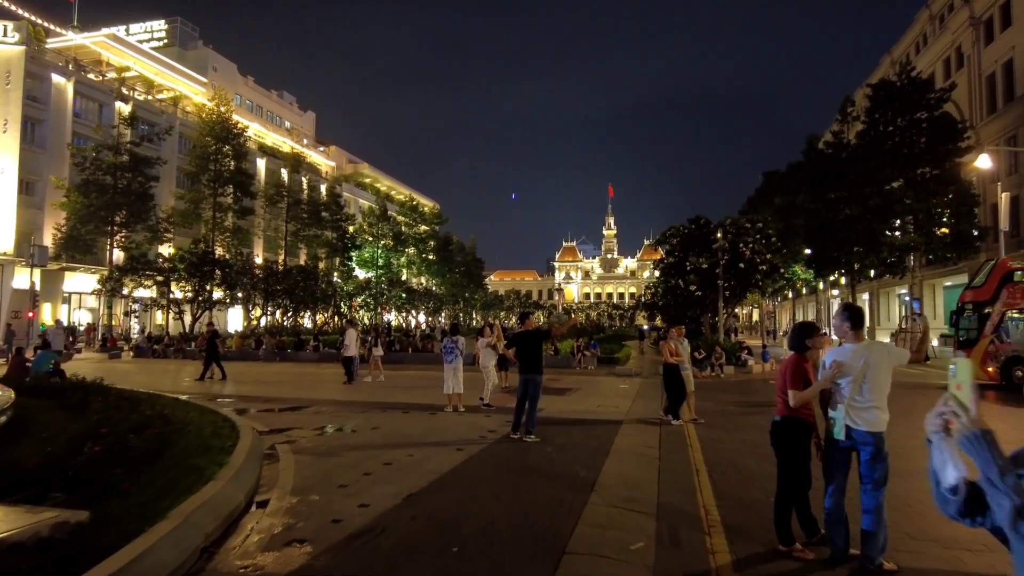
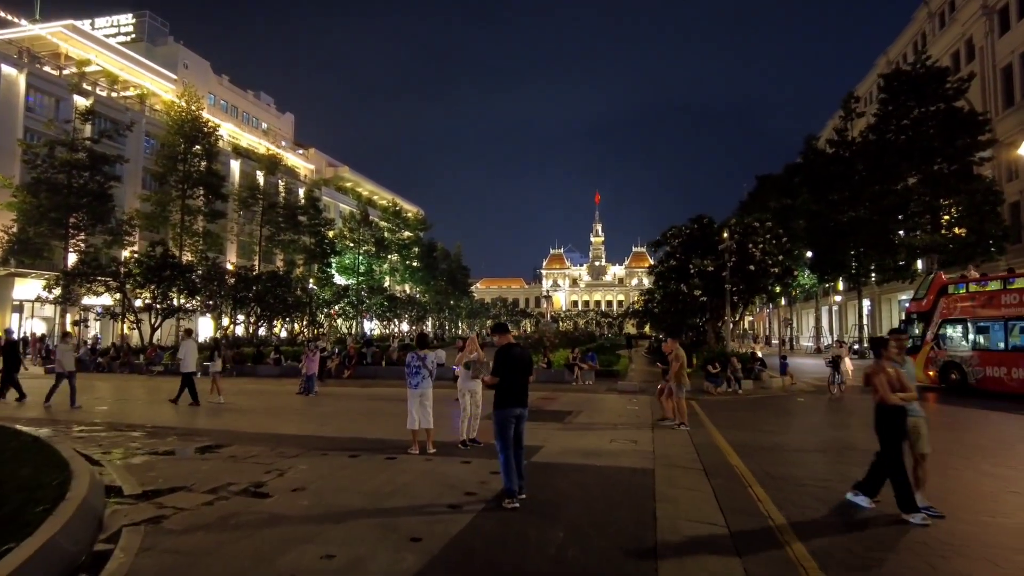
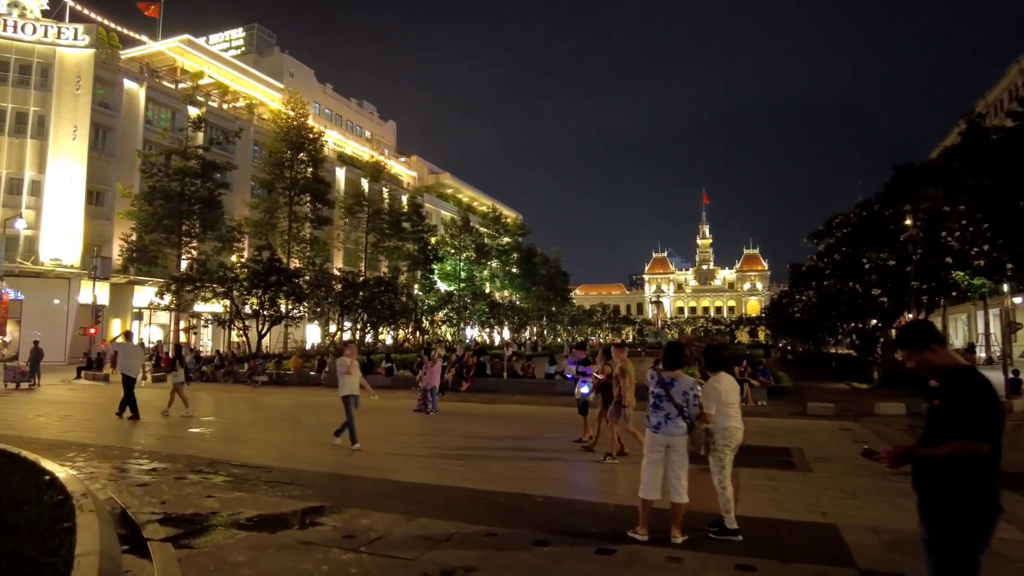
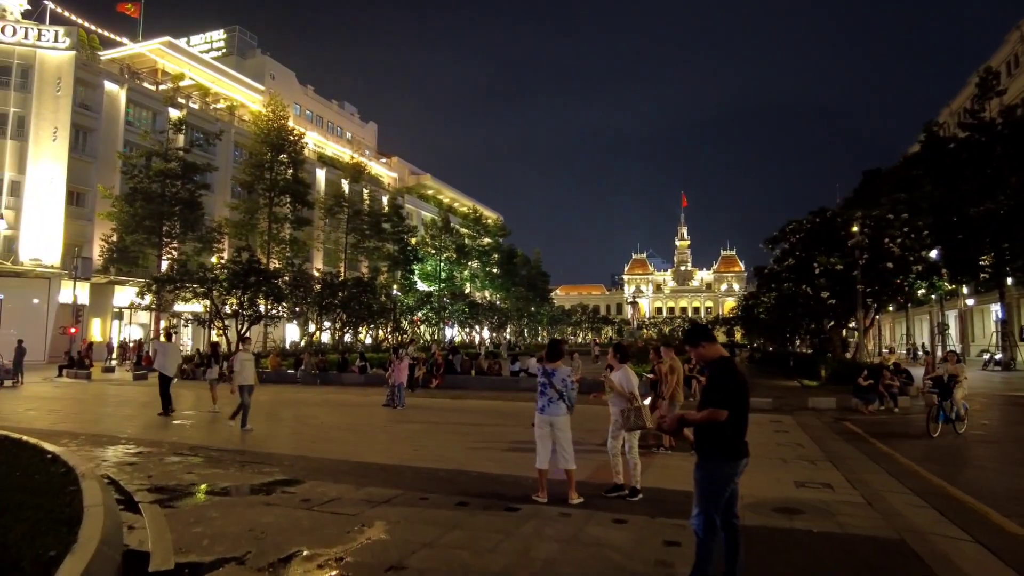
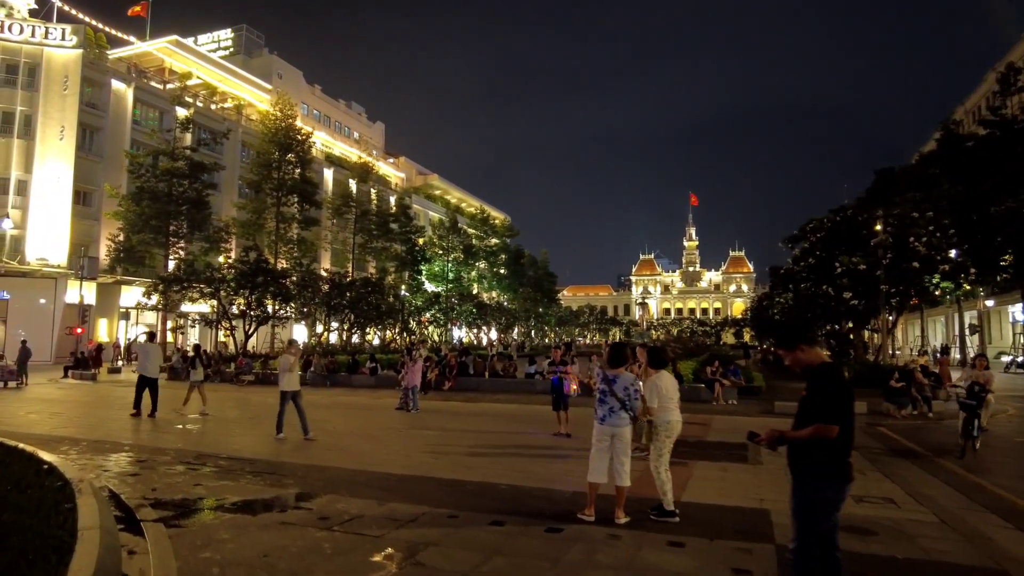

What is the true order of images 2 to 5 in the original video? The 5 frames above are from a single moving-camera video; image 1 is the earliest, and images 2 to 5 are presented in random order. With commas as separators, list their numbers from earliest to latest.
2, 4, 5, 3
